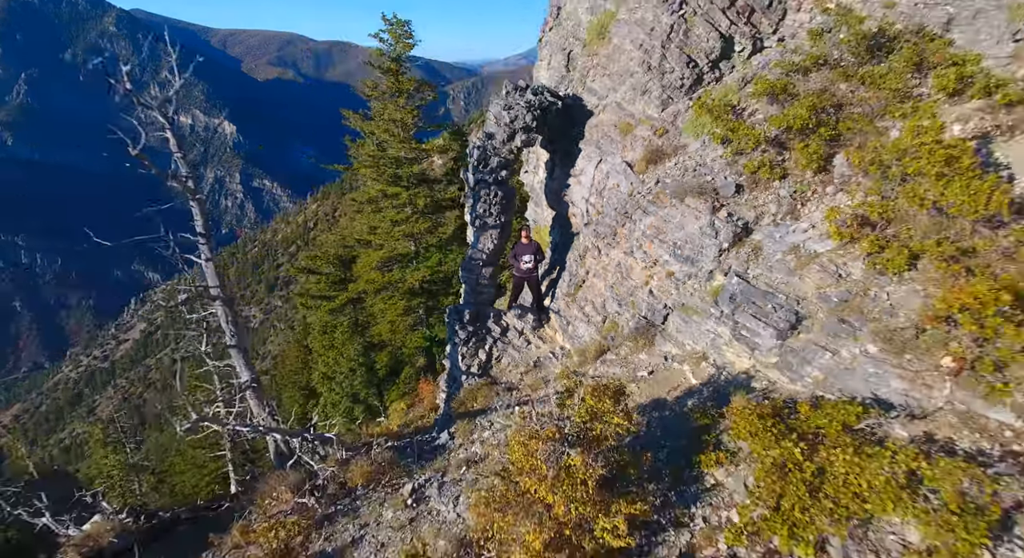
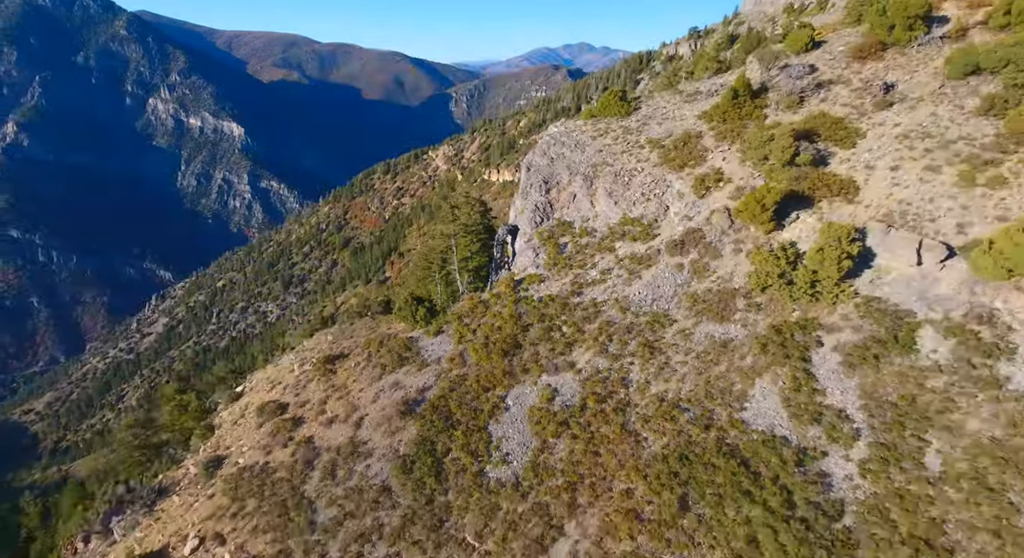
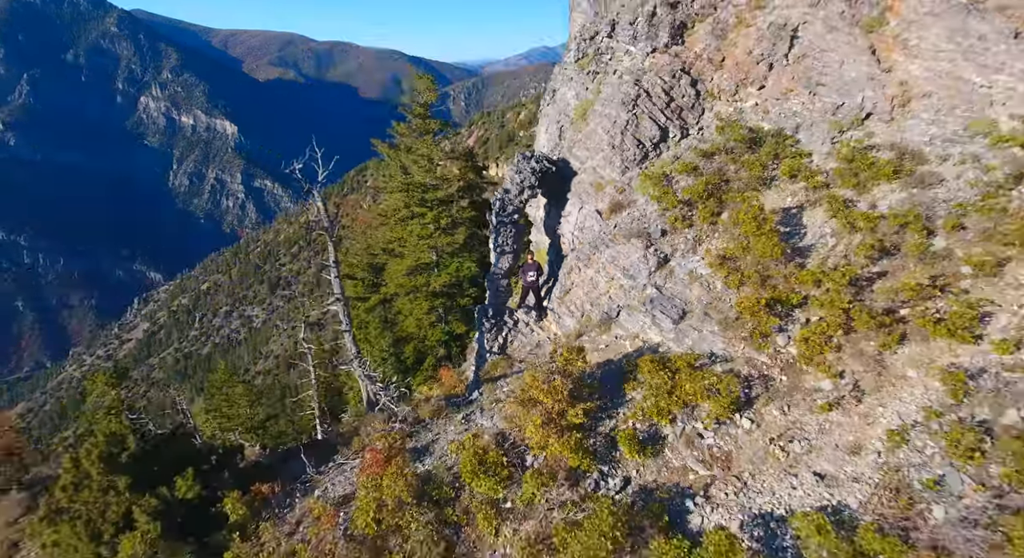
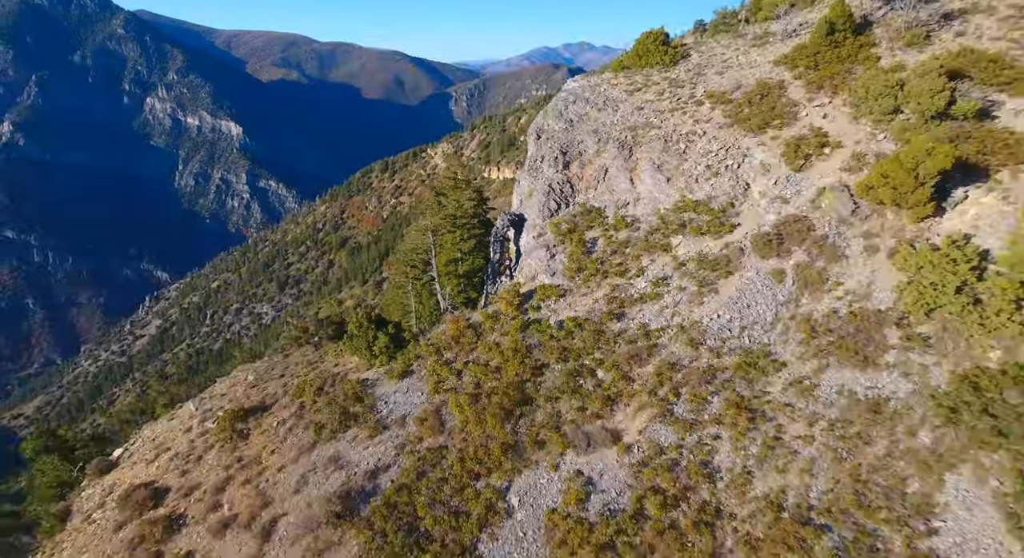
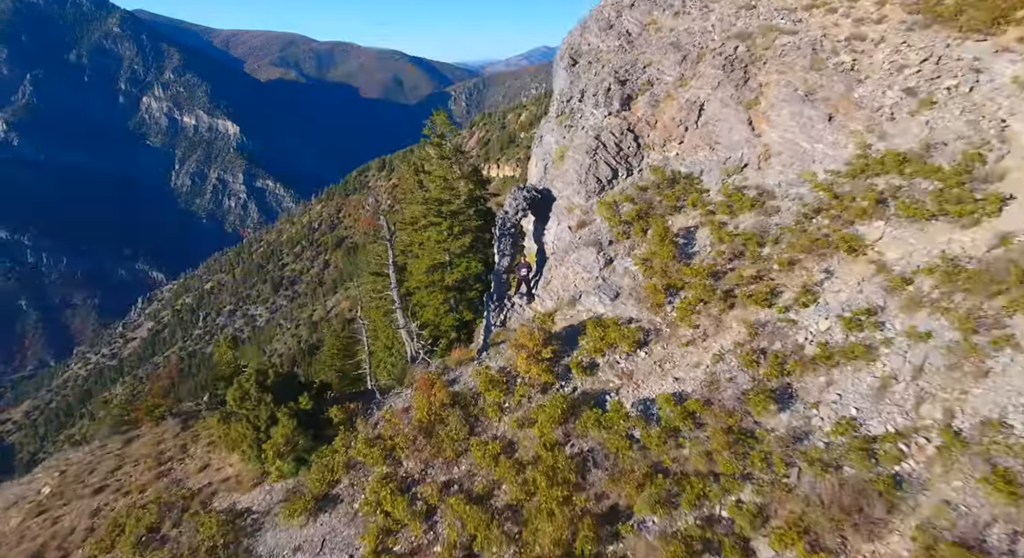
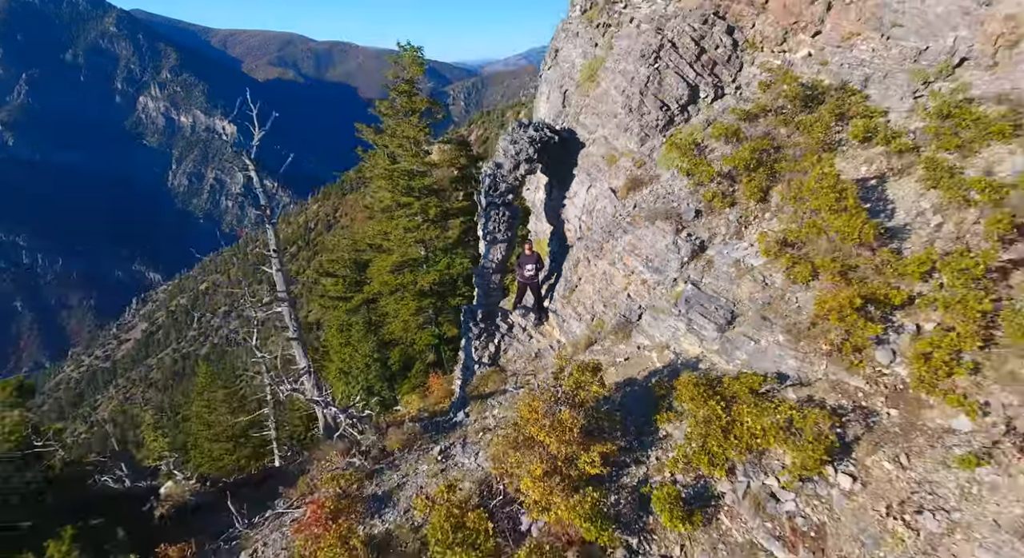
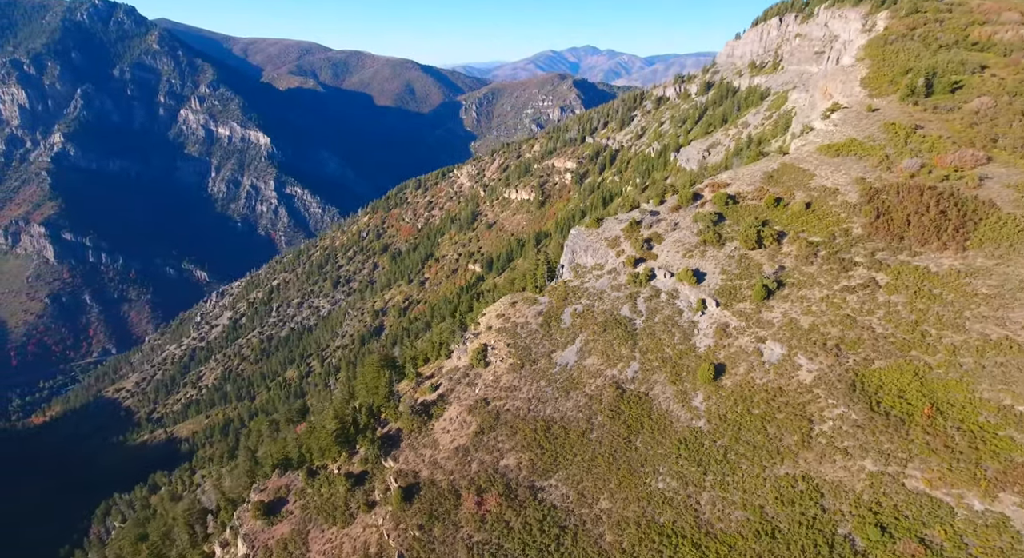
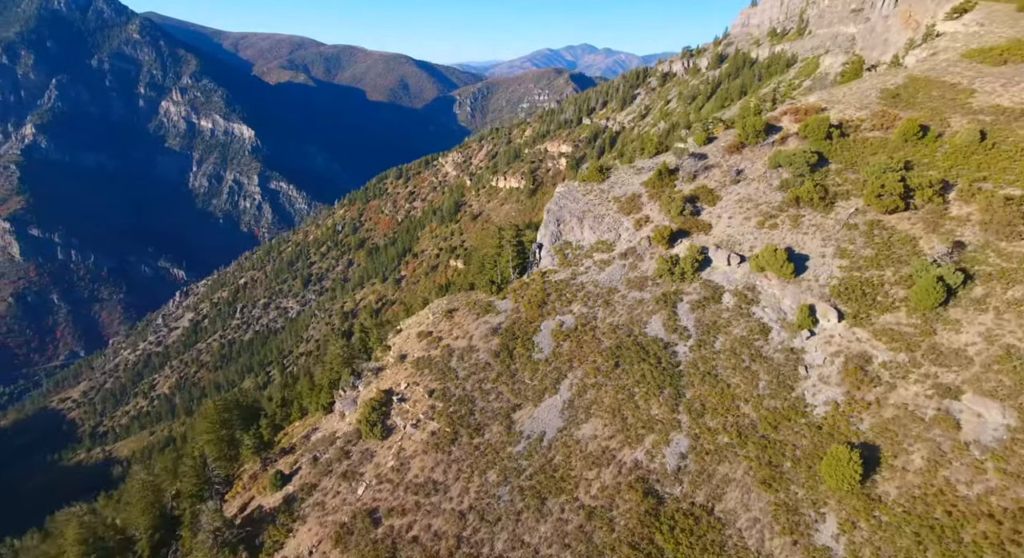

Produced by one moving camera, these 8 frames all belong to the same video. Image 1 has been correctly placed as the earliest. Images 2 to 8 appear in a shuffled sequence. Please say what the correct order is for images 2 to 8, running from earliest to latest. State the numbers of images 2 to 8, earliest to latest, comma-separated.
6, 3, 5, 4, 2, 8, 7
